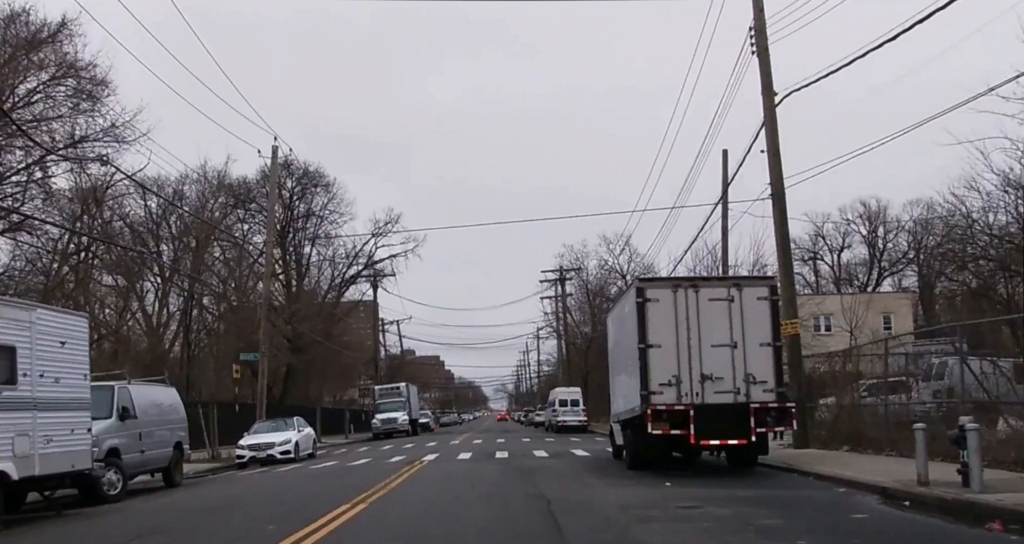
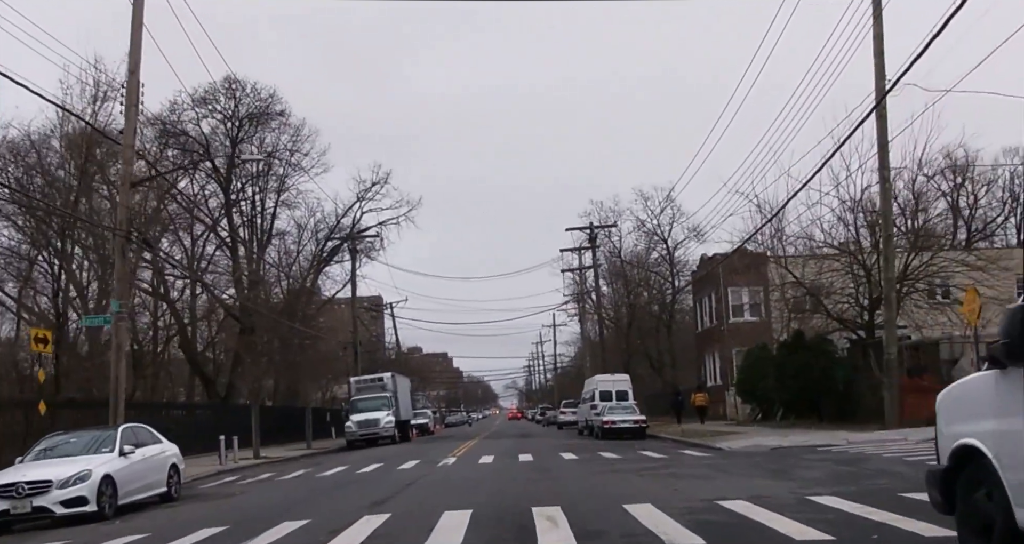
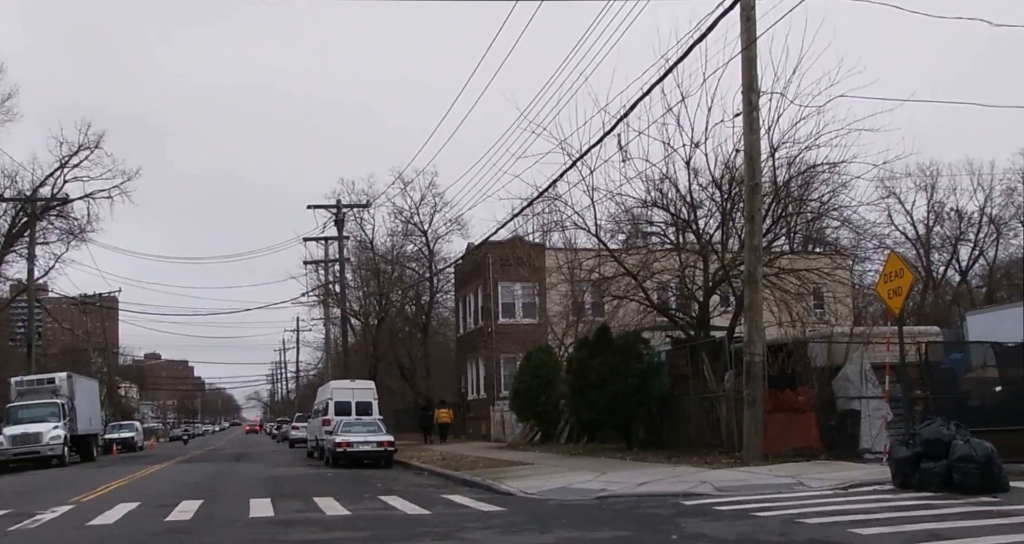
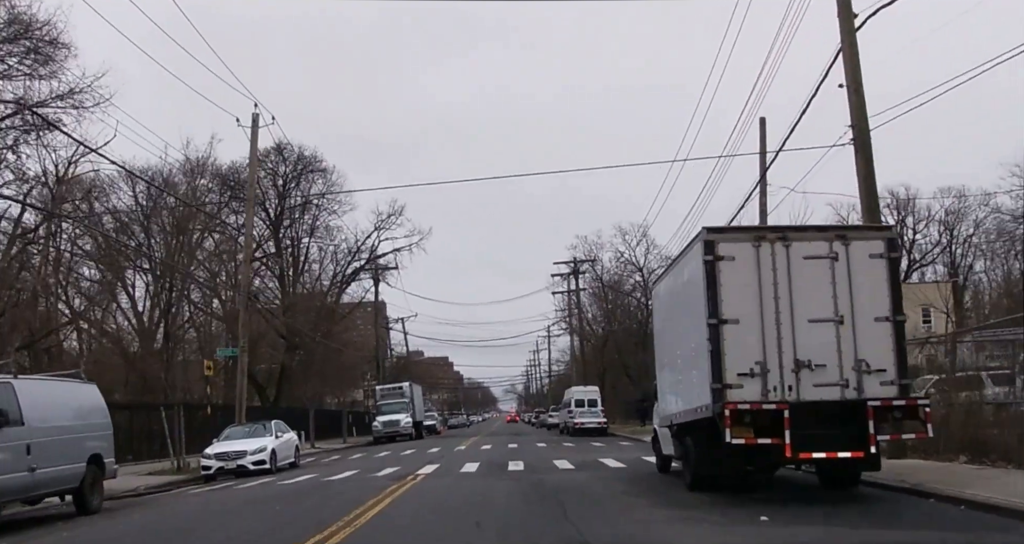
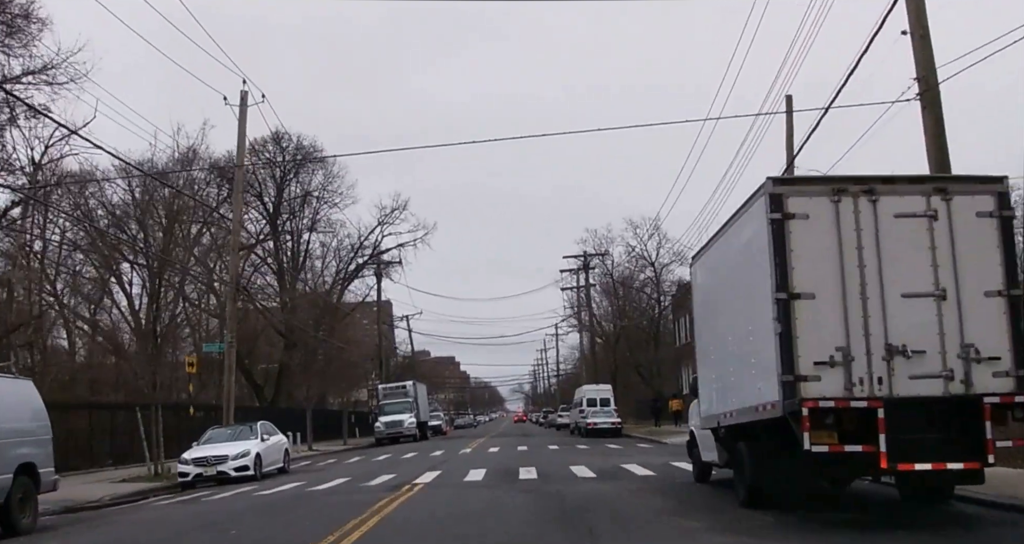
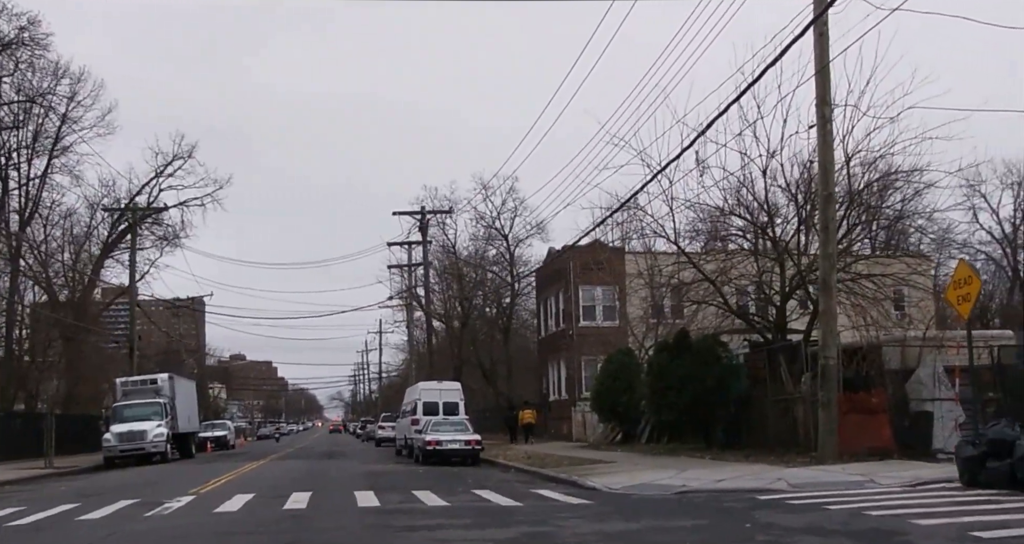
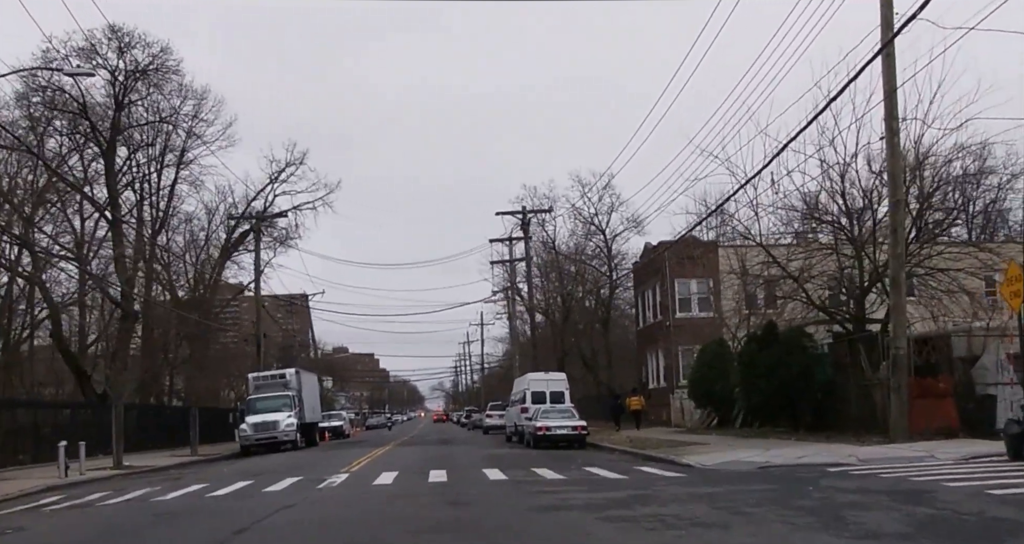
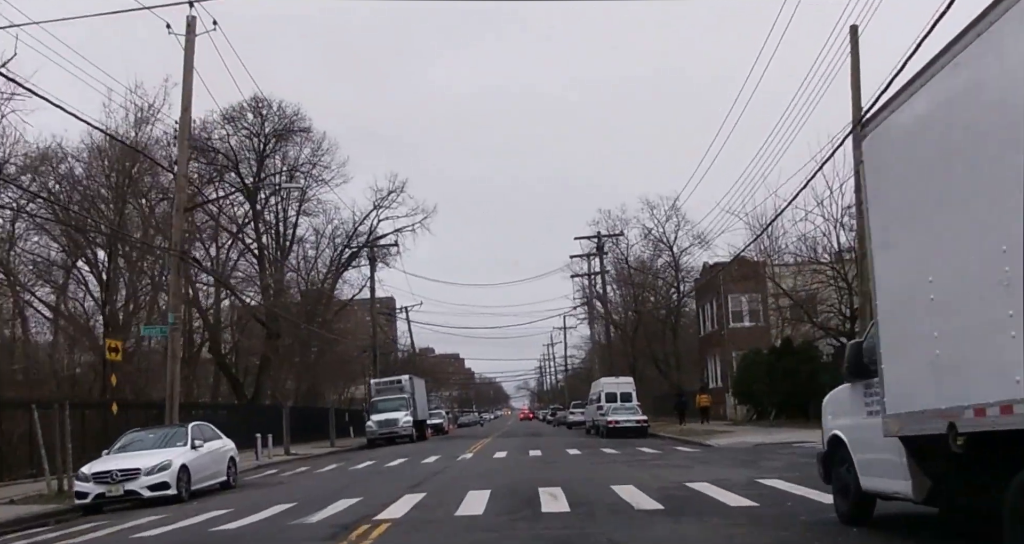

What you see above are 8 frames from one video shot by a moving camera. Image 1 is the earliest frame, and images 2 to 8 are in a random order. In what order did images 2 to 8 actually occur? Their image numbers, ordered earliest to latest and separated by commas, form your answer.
4, 5, 8, 2, 7, 6, 3
